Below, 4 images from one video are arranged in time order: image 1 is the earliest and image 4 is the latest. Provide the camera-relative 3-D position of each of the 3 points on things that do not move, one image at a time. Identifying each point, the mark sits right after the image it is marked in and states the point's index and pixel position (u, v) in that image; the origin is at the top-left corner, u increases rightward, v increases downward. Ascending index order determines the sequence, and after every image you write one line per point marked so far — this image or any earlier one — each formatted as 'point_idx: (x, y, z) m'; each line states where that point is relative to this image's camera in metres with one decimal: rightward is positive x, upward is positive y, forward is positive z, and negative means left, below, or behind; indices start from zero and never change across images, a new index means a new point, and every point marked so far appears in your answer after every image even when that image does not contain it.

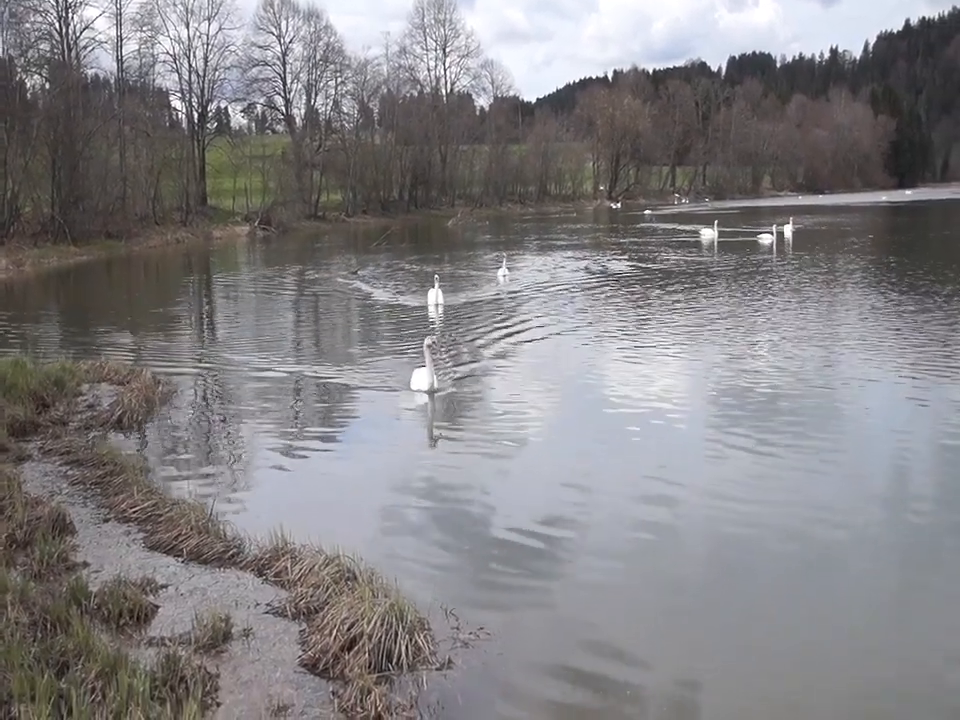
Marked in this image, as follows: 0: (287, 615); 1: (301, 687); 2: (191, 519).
0: (-2.0, -2.6, +8.9) m
1: (-1.6, -3.1, +7.8) m
2: (-3.5, -1.8, +10.5) m
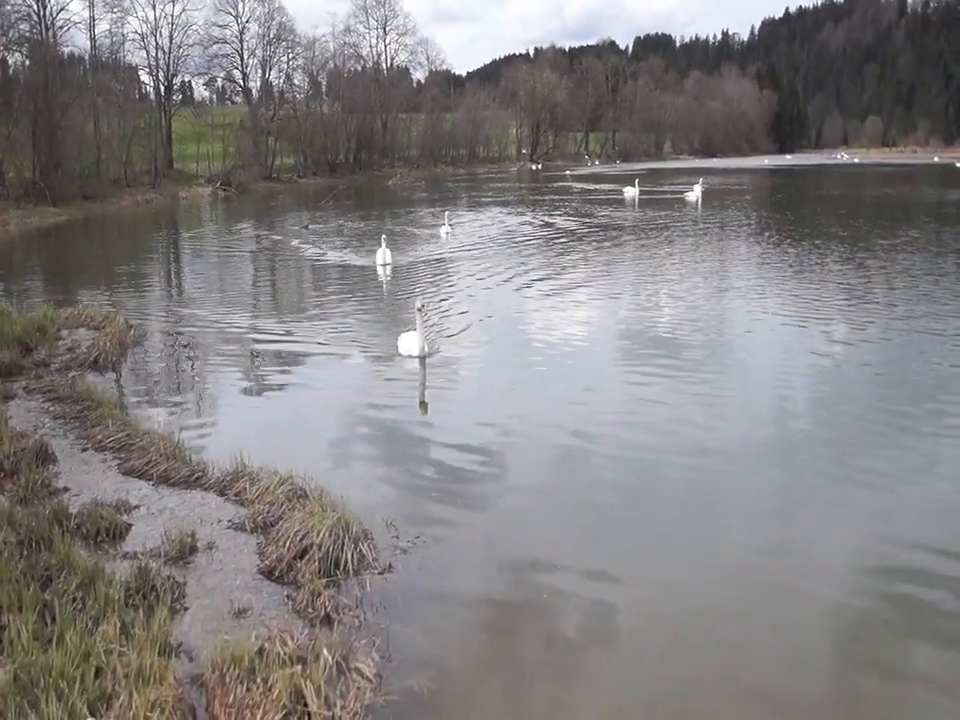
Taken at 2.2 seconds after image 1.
0: (-2.7, -2.0, +10.2) m
1: (-2.3, -2.4, +9.1) m
2: (-4.3, -1.2, +11.7) m
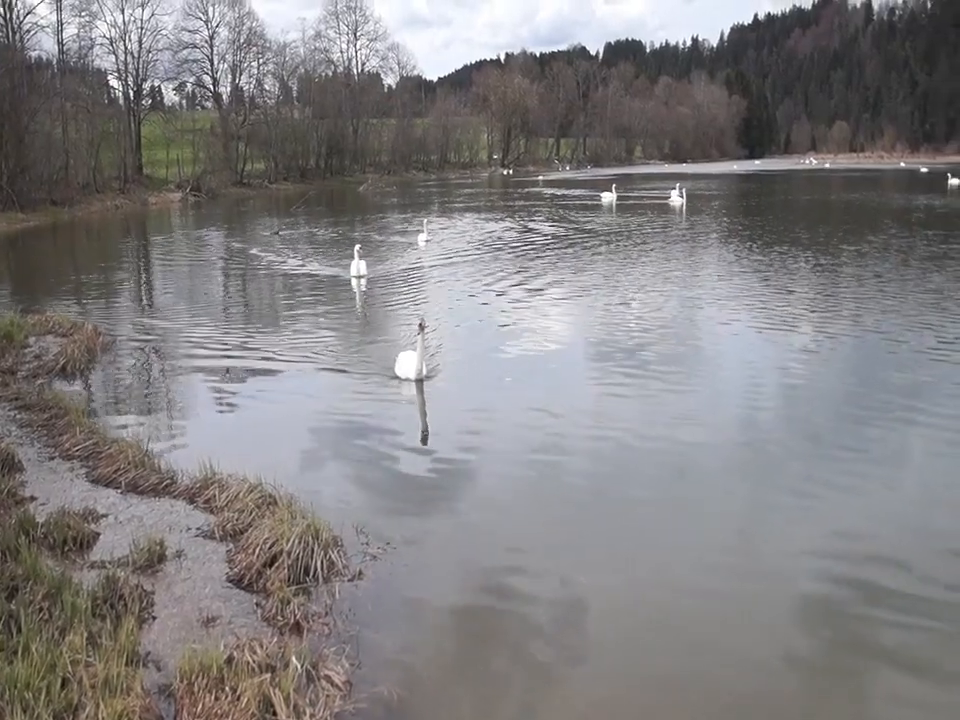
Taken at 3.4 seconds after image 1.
0: (-3.1, -2.0, +10.0) m
1: (-2.6, -2.5, +9.0) m
2: (-4.7, -1.3, +11.5) m
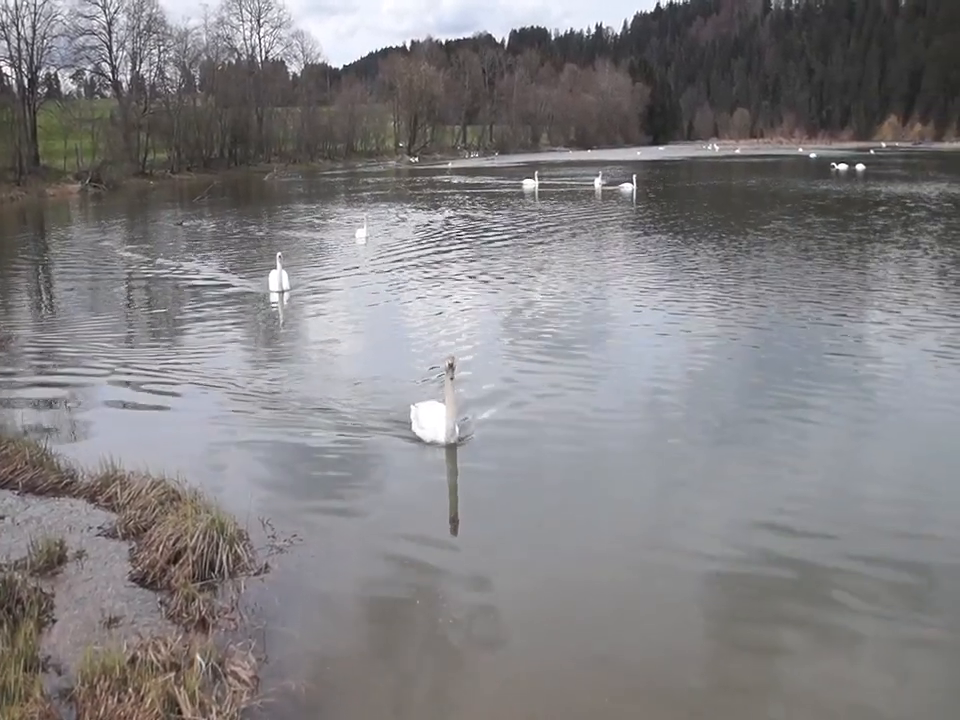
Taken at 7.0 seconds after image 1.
0: (-4.1, -2.0, +9.8) m
1: (-3.5, -2.4, +8.7) m
2: (-5.8, -1.2, +11.1) m
